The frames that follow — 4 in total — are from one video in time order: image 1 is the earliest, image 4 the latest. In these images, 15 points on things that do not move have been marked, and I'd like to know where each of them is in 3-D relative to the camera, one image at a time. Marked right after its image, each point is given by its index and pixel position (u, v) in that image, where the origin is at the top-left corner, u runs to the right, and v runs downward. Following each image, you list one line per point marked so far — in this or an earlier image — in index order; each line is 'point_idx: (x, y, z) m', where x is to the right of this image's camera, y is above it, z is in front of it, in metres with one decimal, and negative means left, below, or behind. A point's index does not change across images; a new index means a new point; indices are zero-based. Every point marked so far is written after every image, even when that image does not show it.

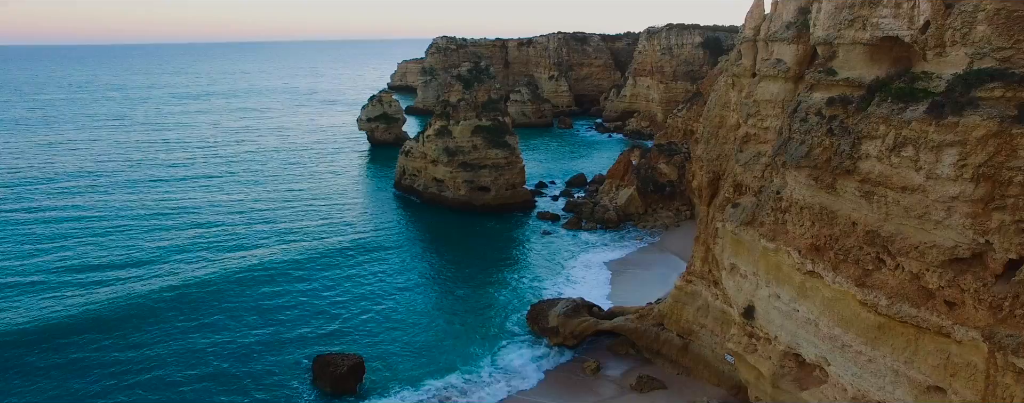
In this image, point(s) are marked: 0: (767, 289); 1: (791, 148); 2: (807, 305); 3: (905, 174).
0: (+5.7, -1.9, +13.6) m
1: (+5.8, +1.1, +12.5) m
2: (+6.0, -2.1, +12.5) m
3: (+6.6, +0.5, +10.2) m
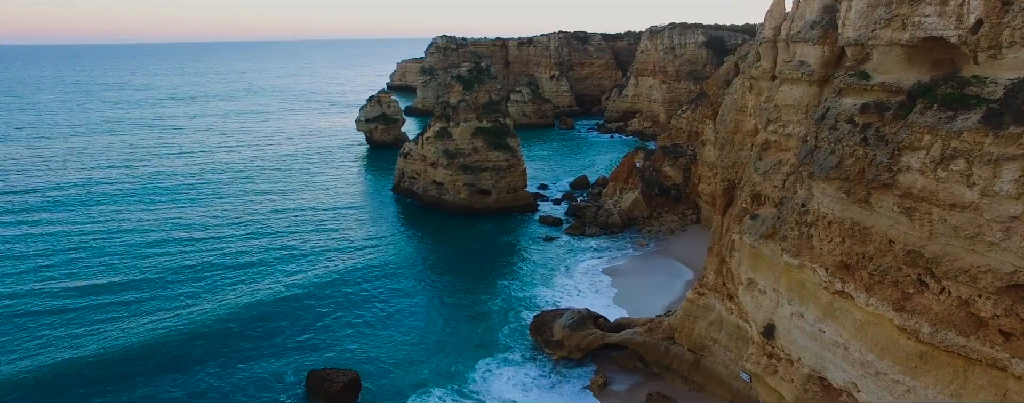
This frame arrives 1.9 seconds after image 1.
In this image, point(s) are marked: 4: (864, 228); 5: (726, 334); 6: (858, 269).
0: (+5.8, -2.2, +12.7) m
1: (+5.9, +0.8, +11.5) m
2: (+6.1, -2.4, +11.5) m
3: (+6.7, +0.2, +9.2) m
4: (+6.2, -0.5, +10.7) m
5: (+5.9, -3.6, +16.6) m
6: (+6.2, -1.2, +10.8) m
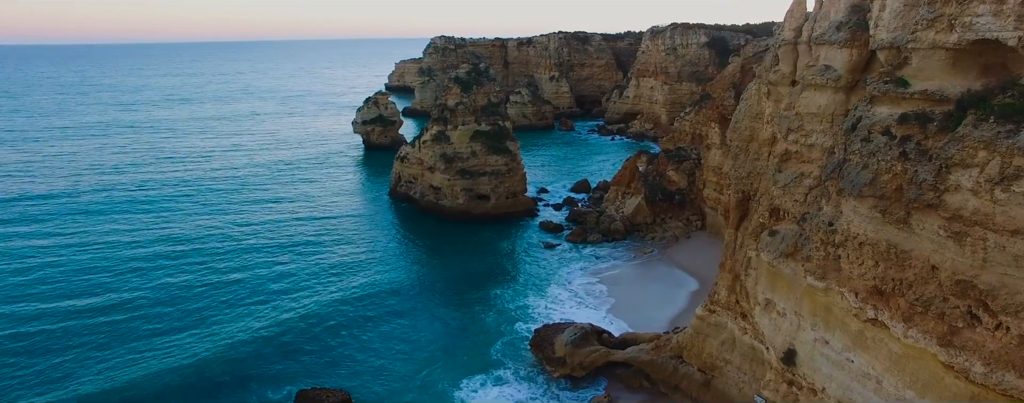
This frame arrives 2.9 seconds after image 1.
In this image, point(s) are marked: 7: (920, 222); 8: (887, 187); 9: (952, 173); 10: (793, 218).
0: (+5.7, -2.5, +11.6) m
1: (+5.8, +0.5, +10.5) m
2: (+6.1, -2.7, +10.4) m
3: (+6.7, -0.1, +8.1) m
4: (+6.2, -0.8, +9.6) m
5: (+5.8, -4.0, +15.5) m
6: (+6.1, -1.5, +9.7) m
7: (+6.3, -0.3, +9.4) m
8: (+6.1, +0.2, +9.8) m
9: (+6.5, +0.4, +8.9) m
10: (+5.8, -0.3, +12.5) m
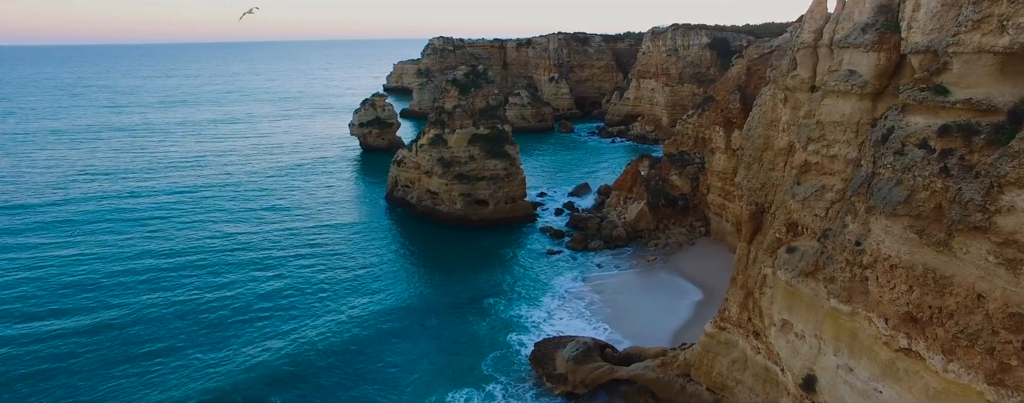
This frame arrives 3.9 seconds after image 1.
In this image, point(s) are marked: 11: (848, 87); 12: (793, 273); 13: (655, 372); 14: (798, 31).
0: (+5.7, -2.8, +10.7) m
1: (+5.8, +0.2, +9.5) m
2: (+6.1, -3.0, +9.5) m
3: (+6.7, -0.4, +7.2) m
4: (+6.2, -1.1, +8.7) m
5: (+5.8, -4.3, +14.6) m
6: (+6.1, -1.8, +8.8) m
7: (+6.3, -0.6, +8.4) m
8: (+6.1, -0.1, +8.9) m
9: (+6.4, +0.1, +8.0) m
10: (+5.8, -0.6, +11.5) m
11: (+6.2, +2.1, +11.1) m
12: (+5.3, -1.4, +11.5) m
13: (+4.2, -5.0, +17.7) m
14: (+6.2, +3.7, +13.1) m
